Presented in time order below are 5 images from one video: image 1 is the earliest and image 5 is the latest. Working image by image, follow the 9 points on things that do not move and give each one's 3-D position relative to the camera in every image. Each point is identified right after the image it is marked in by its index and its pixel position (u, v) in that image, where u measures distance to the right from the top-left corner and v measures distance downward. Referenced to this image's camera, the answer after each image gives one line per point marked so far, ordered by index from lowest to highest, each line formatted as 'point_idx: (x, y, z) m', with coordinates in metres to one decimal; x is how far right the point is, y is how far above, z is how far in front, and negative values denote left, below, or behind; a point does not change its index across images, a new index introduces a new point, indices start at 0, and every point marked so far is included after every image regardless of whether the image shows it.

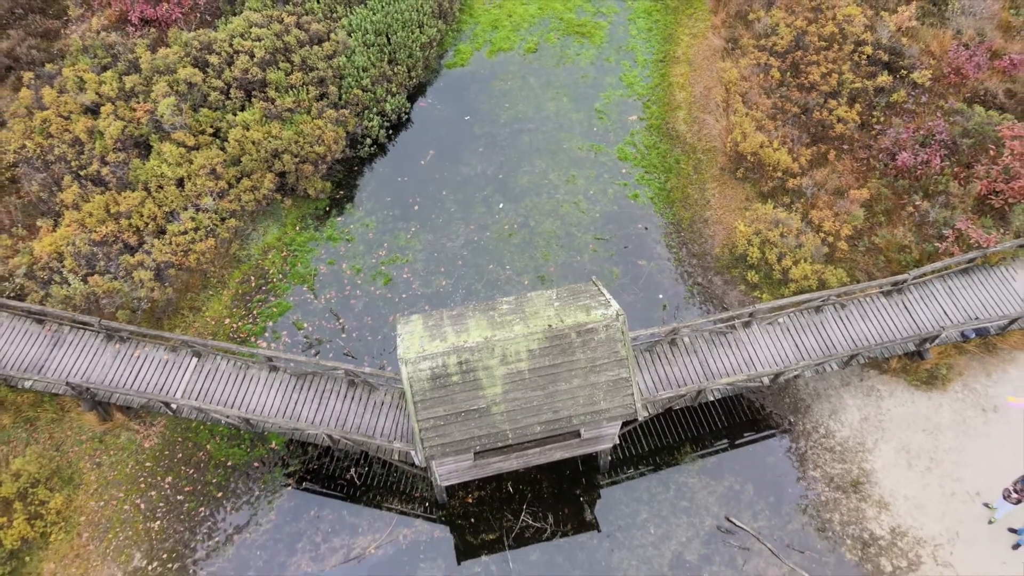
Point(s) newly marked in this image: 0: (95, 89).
0: (-11.8, +5.6, +16.2) m
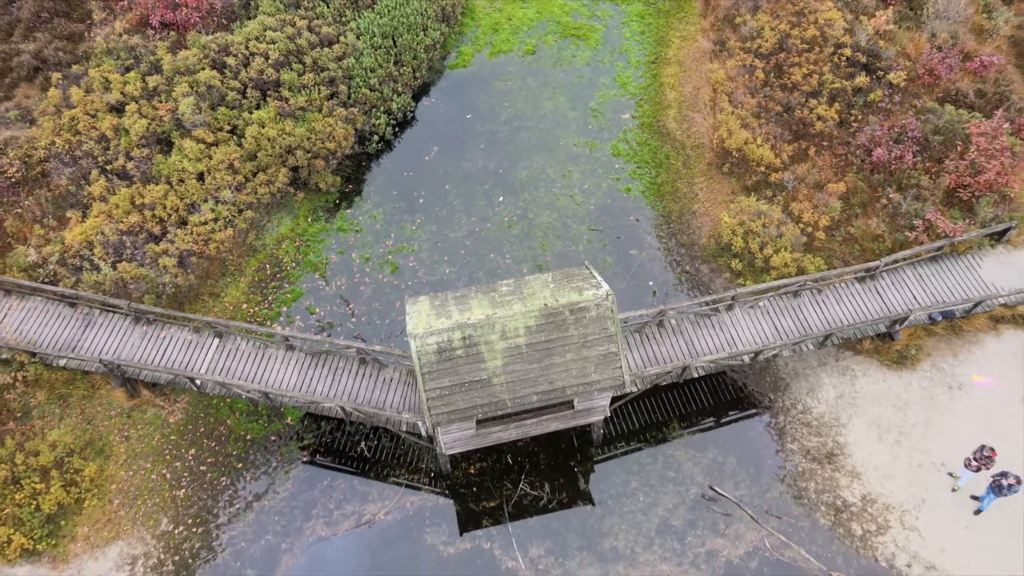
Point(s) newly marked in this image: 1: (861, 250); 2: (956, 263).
0: (-11.8, +6.0, +17.2) m
1: (+9.7, +1.1, +15.8) m
2: (+11.6, +0.6, +14.8) m
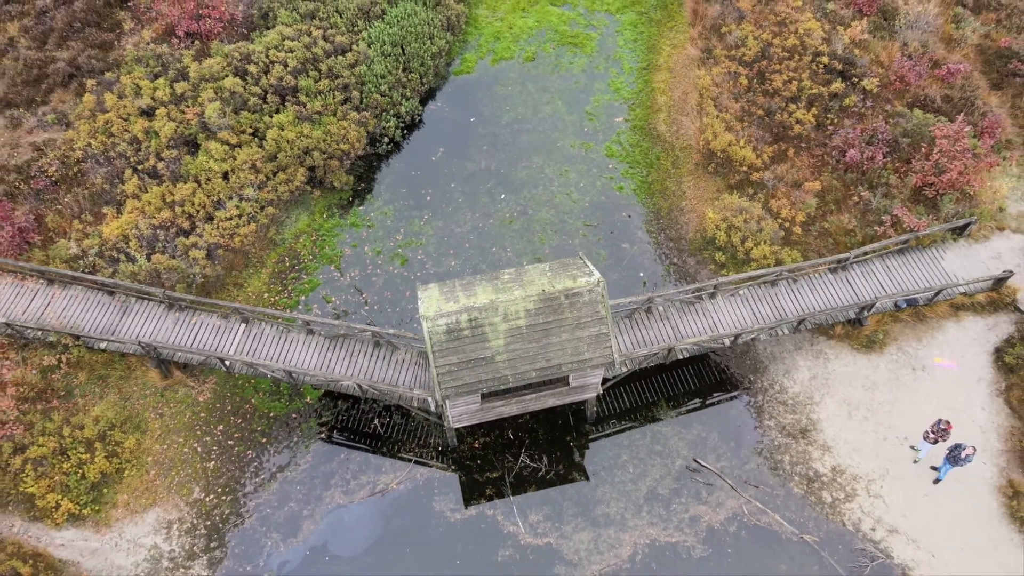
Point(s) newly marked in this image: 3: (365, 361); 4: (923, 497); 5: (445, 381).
0: (-11.8, +6.3, +18.5) m
1: (+9.7, +1.4, +17.1) m
2: (+11.6, +0.9, +16.2) m
3: (-3.9, -2.0, +15.1) m
4: (+10.5, -5.3, +14.5) m
5: (-1.5, -2.1, +12.5) m
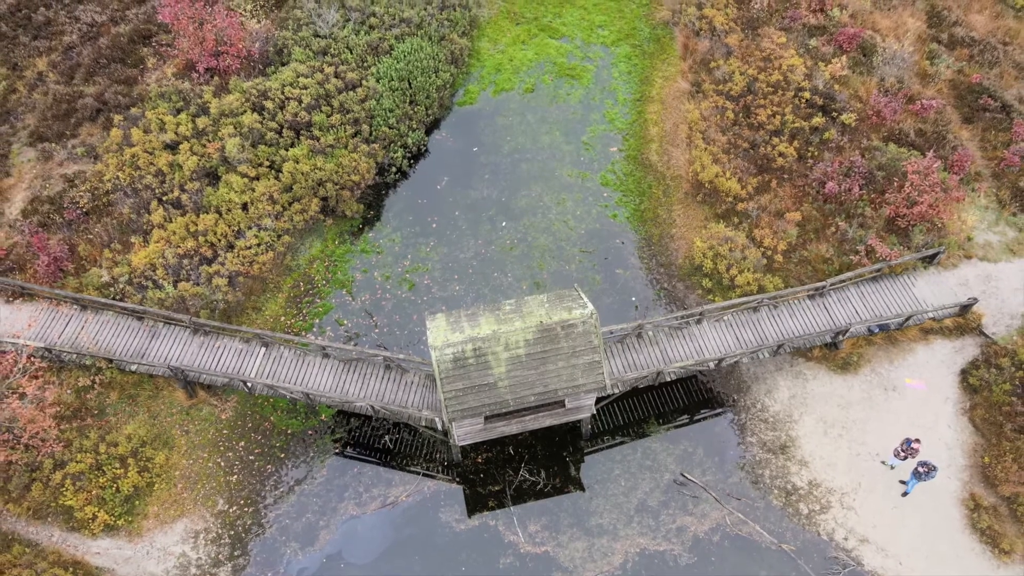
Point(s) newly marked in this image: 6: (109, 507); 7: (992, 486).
0: (-11.8, +5.5, +19.7) m
1: (+9.8, +0.6, +18.4) m
2: (+11.7, +0.1, +17.4) m
3: (-3.9, -2.7, +16.3) m
4: (+10.5, -6.1, +15.7) m
5: (-1.5, -2.8, +13.8) m
6: (-11.1, -6.0, +15.6) m
7: (+13.3, -5.5, +15.7) m
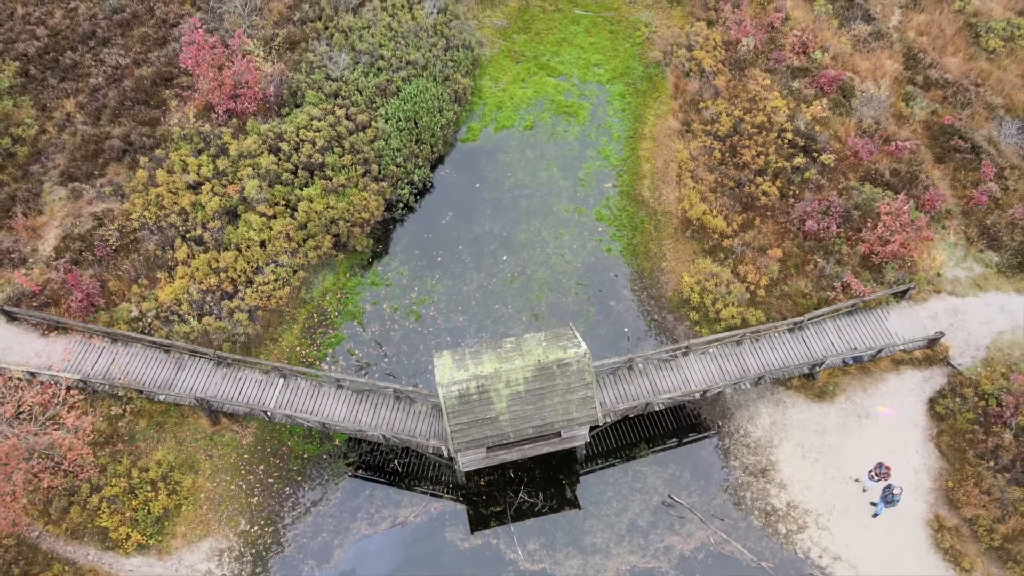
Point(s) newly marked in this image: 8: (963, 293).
0: (-11.8, +4.4, +21.1) m
1: (+9.8, -0.5, +19.7) m
2: (+11.7, -1.0, +18.7) m
3: (-3.9, -3.9, +17.6) m
4: (+10.5, -7.2, +17.1) m
5: (-1.5, -4.0, +15.1) m
6: (-11.1, -7.1, +16.9) m
7: (+13.3, -6.6, +17.0) m
8: (+15.5, -0.2, +19.5) m
